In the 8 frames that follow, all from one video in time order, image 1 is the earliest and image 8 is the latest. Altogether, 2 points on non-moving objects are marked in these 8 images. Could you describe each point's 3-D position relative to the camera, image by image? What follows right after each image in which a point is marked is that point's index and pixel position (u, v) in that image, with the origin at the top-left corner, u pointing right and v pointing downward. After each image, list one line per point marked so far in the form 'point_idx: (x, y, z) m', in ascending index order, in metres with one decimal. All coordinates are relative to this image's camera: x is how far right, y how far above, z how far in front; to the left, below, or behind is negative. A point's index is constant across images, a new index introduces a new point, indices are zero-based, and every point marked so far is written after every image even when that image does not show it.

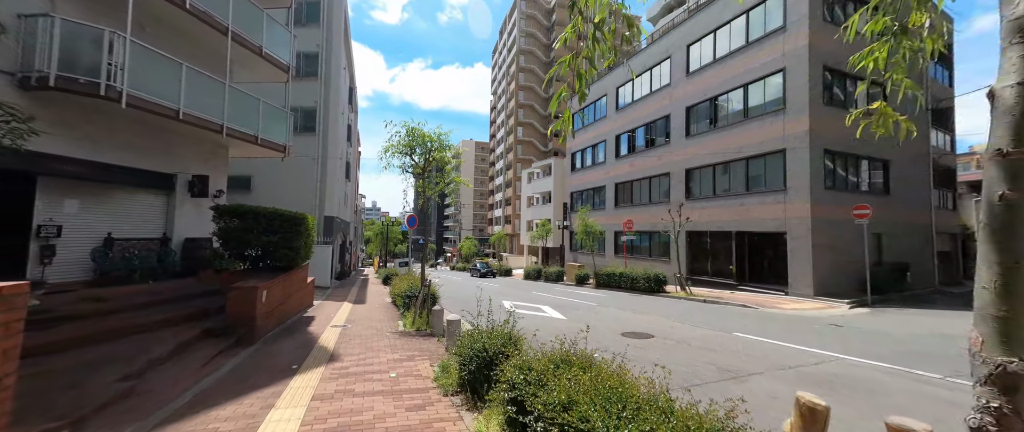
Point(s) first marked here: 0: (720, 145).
0: (+10.8, +3.7, +18.8) m
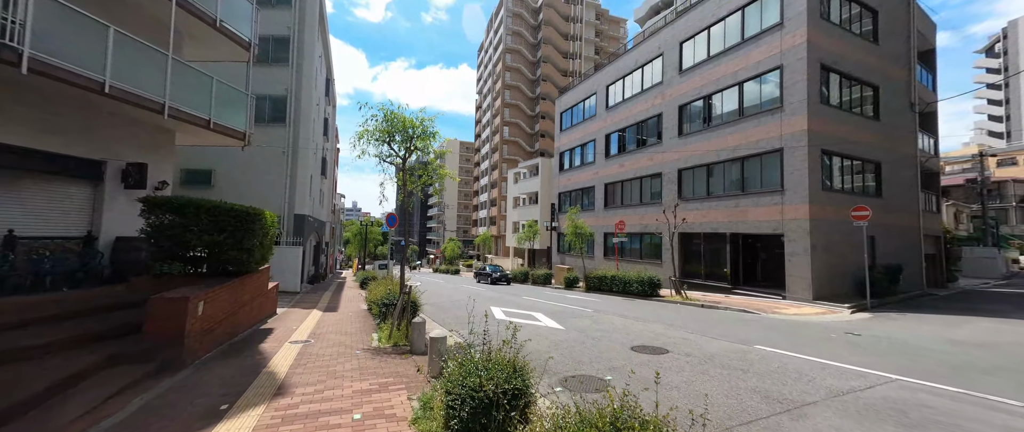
0: (+10.2, +3.6, +18.2) m
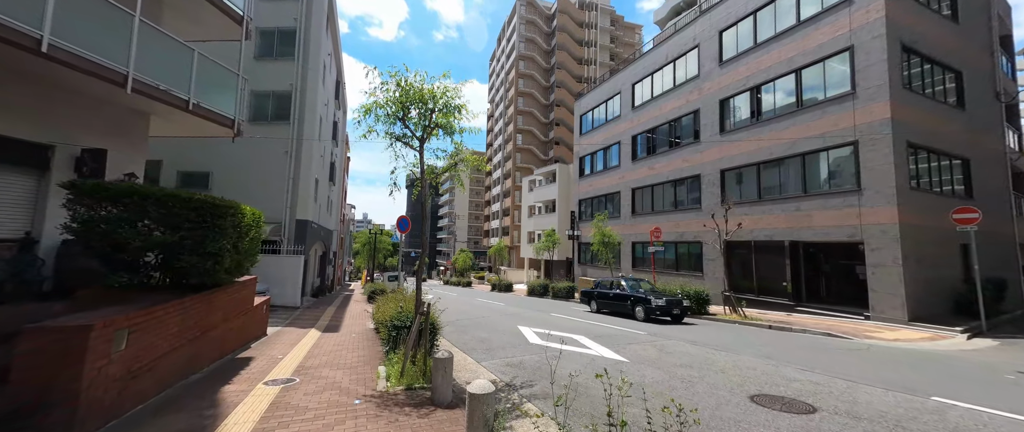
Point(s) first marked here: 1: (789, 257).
0: (+11.3, +3.3, +16.1) m
1: (+11.6, -1.7, +15.0) m
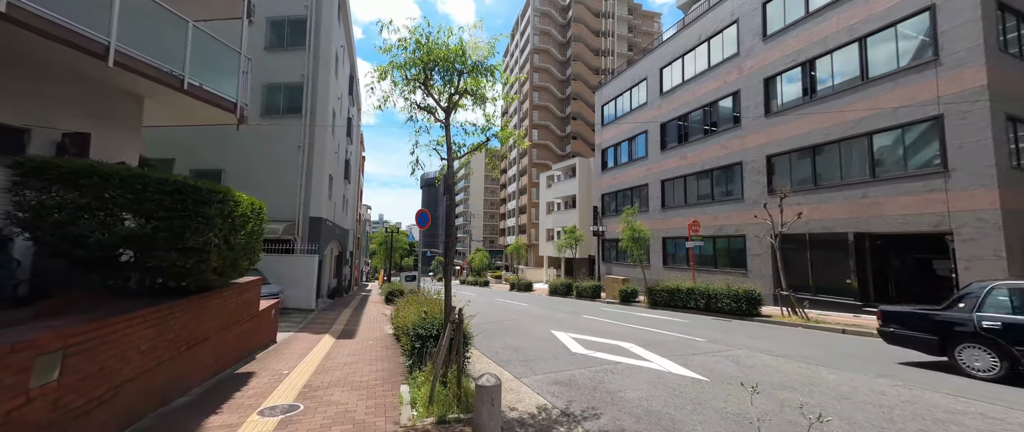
0: (+12.3, +3.8, +14.4) m
1: (+12.6, -1.3, +13.3) m
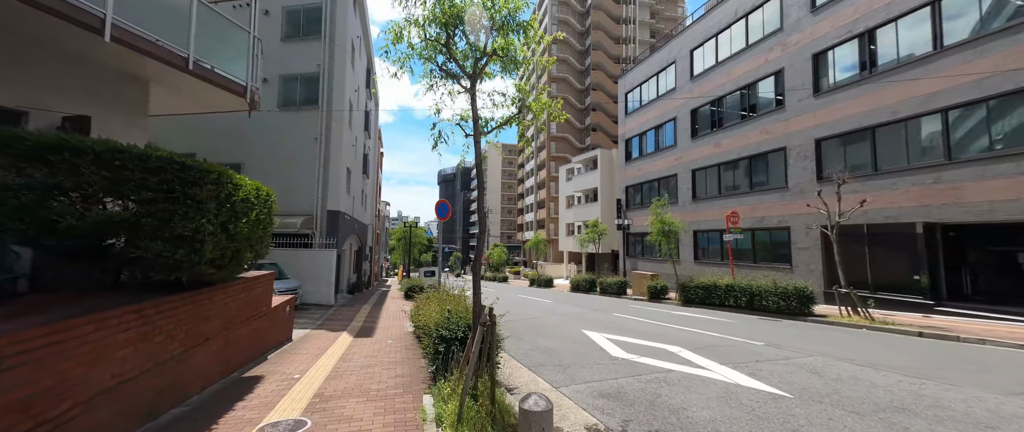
0: (+13.2, +4.2, +12.9) m
1: (+13.5, -0.9, +11.8) m
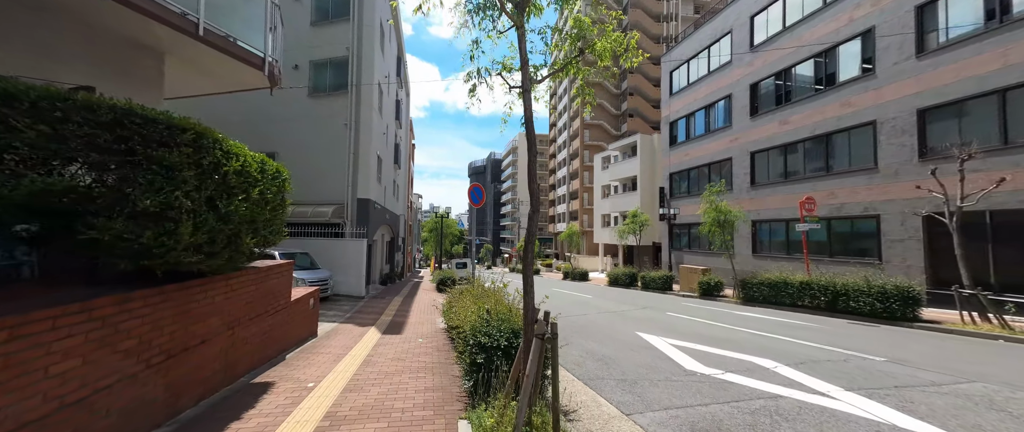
0: (+14.5, +4.6, +10.4) m
1: (+14.7, -0.5, +9.4) m
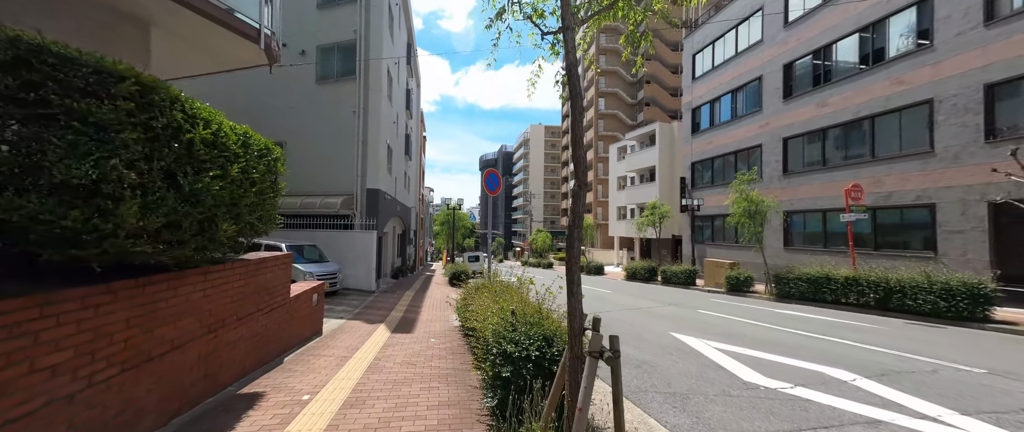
0: (+15.0, +4.9, +9.1) m
1: (+15.1, -0.2, +8.2) m
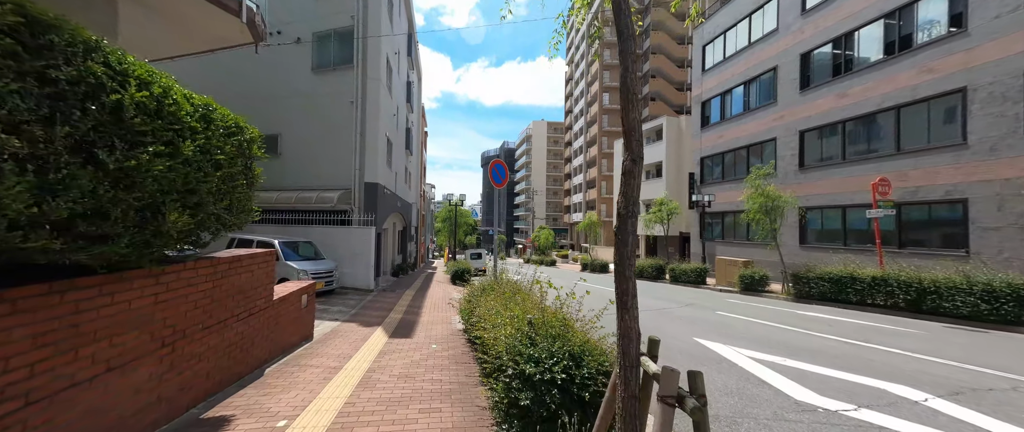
0: (+15.2, +5.0, +8.3) m
1: (+15.3, -0.1, +7.4) m
